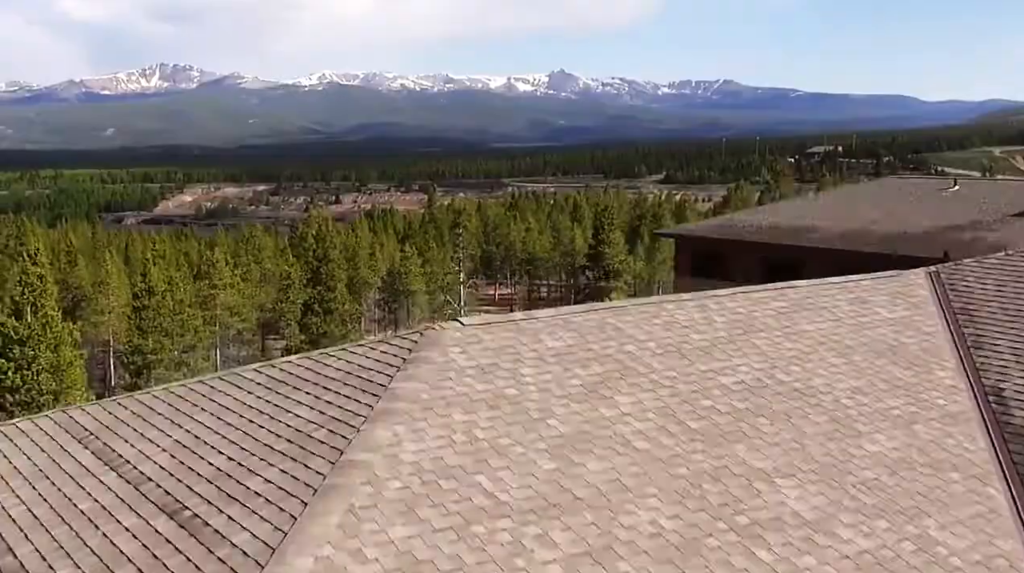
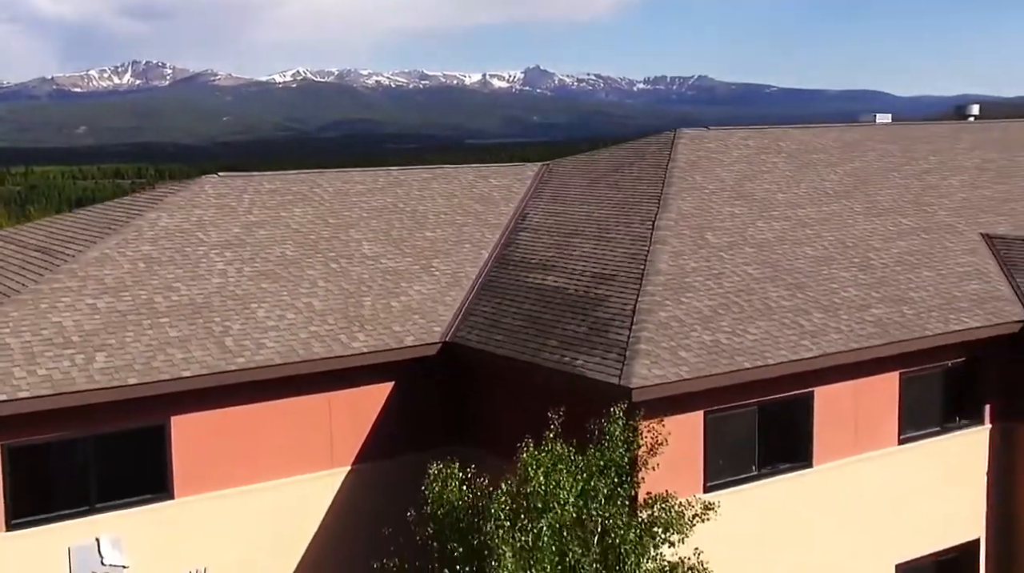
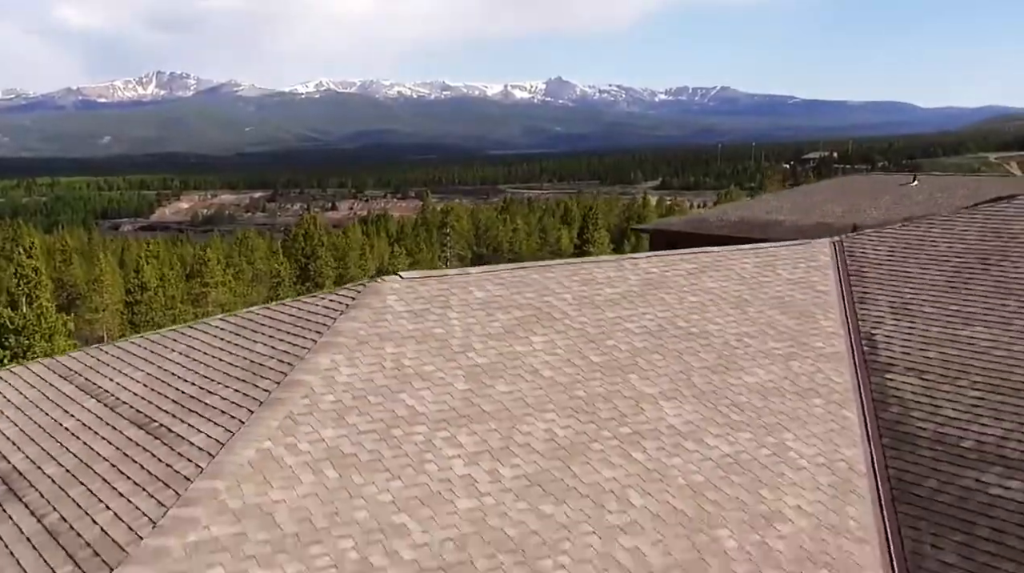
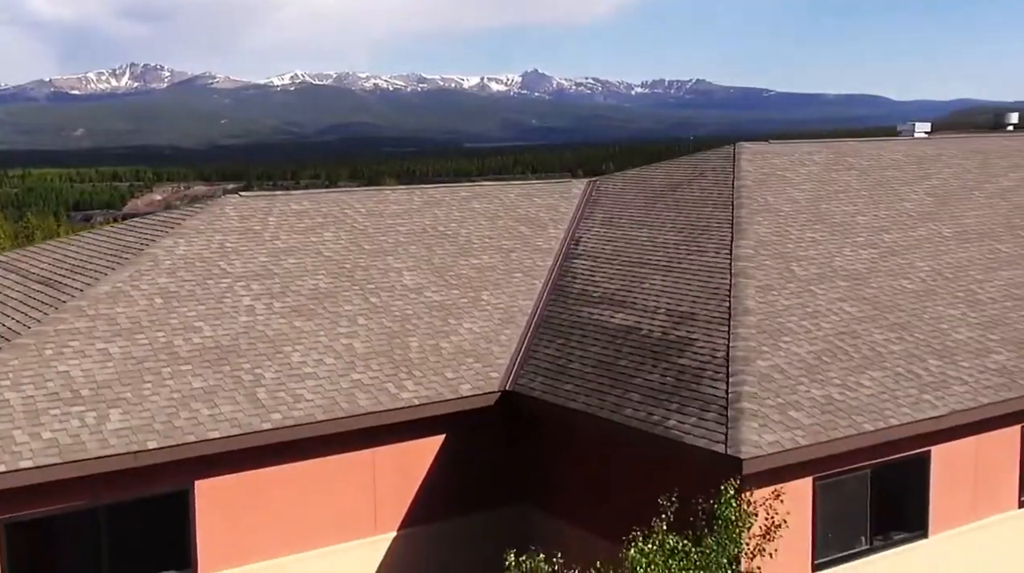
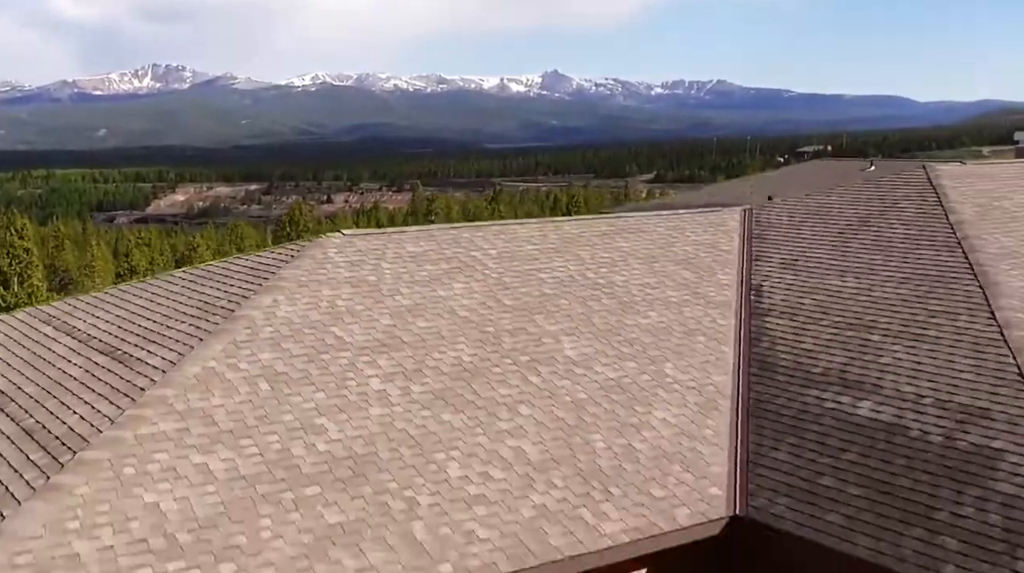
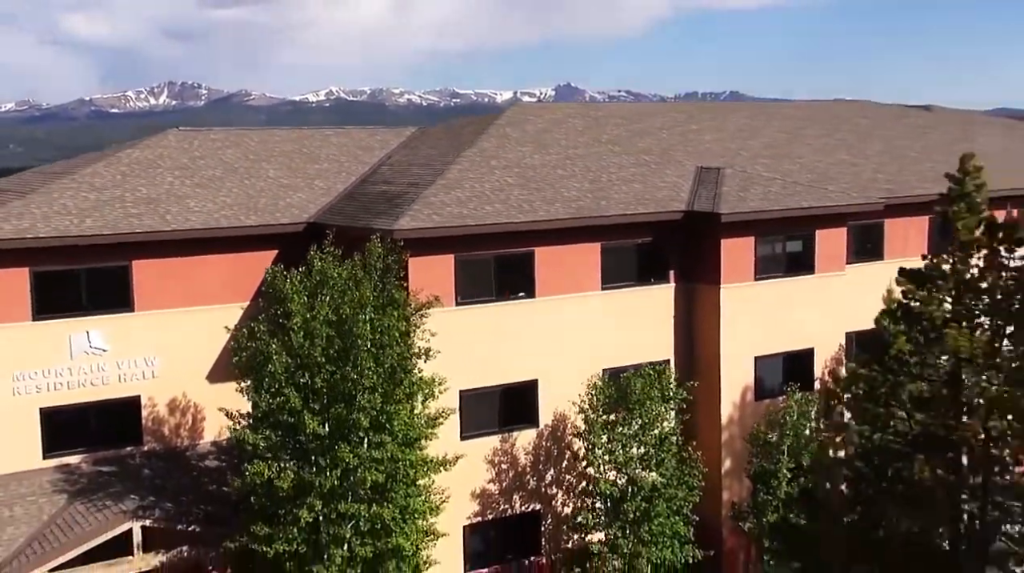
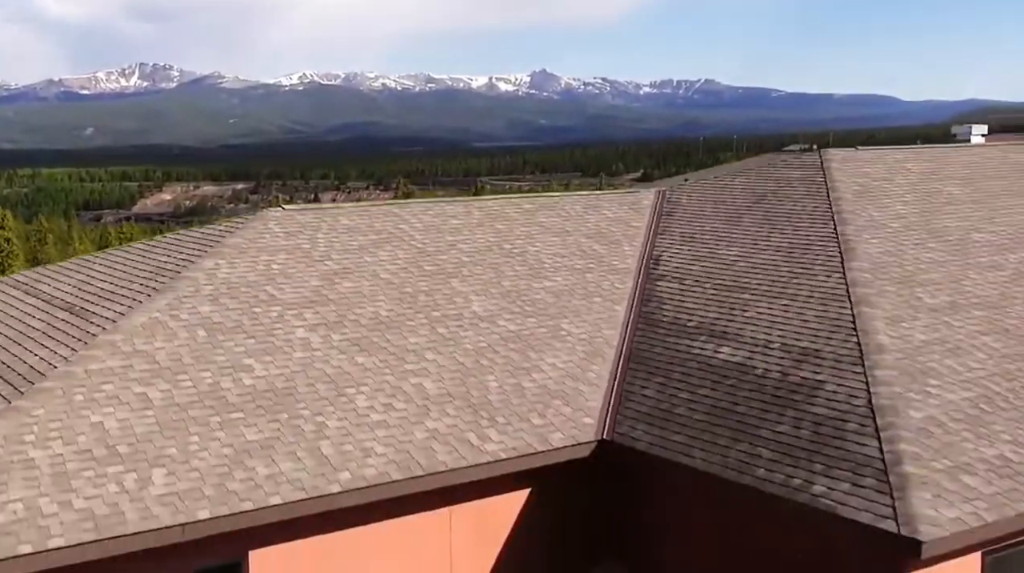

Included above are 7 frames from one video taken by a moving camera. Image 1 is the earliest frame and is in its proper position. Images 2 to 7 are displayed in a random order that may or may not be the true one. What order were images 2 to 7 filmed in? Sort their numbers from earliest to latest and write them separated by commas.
3, 5, 7, 4, 2, 6
